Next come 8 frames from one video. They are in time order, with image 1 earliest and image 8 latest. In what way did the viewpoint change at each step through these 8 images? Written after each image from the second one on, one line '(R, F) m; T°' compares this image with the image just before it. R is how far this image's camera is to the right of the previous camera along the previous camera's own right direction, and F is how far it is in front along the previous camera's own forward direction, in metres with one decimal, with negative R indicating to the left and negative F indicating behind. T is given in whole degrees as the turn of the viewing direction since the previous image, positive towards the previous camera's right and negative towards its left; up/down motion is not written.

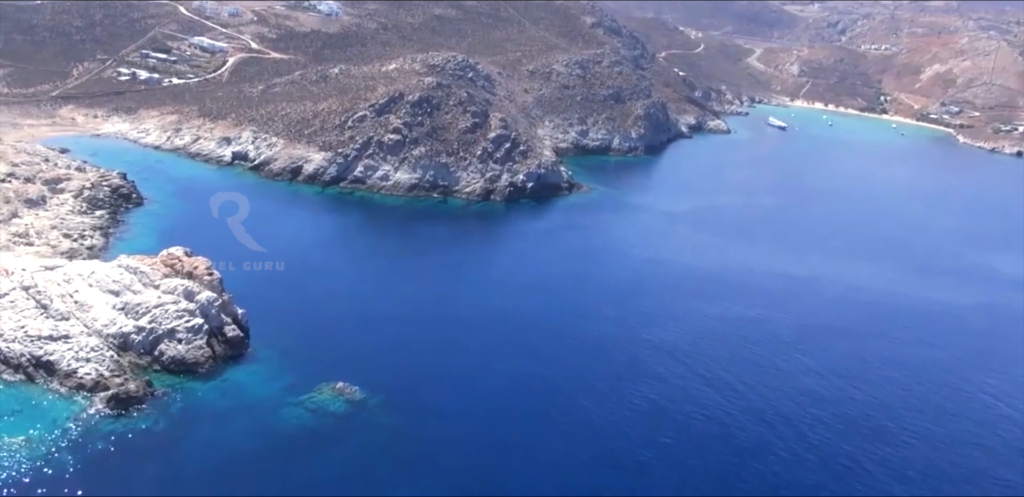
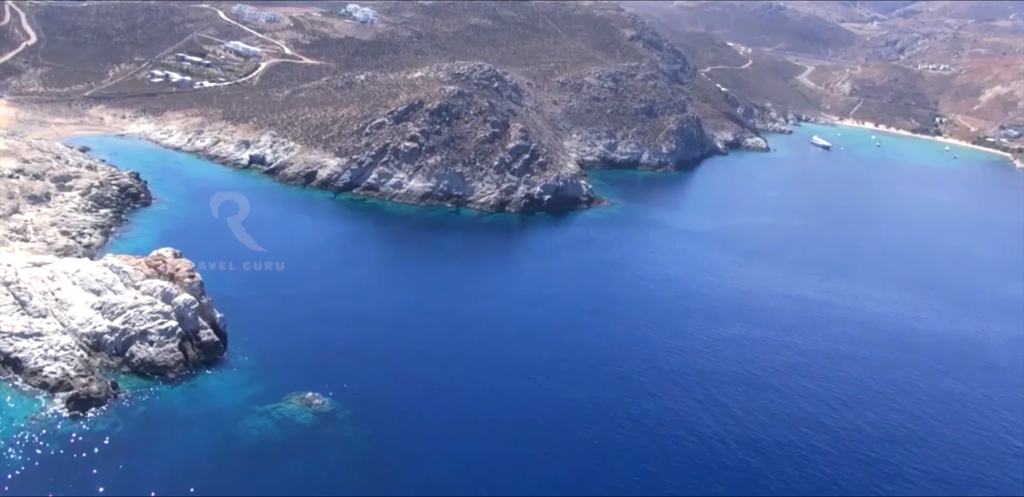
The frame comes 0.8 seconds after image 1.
(+3.5, +1.6) m; -3°
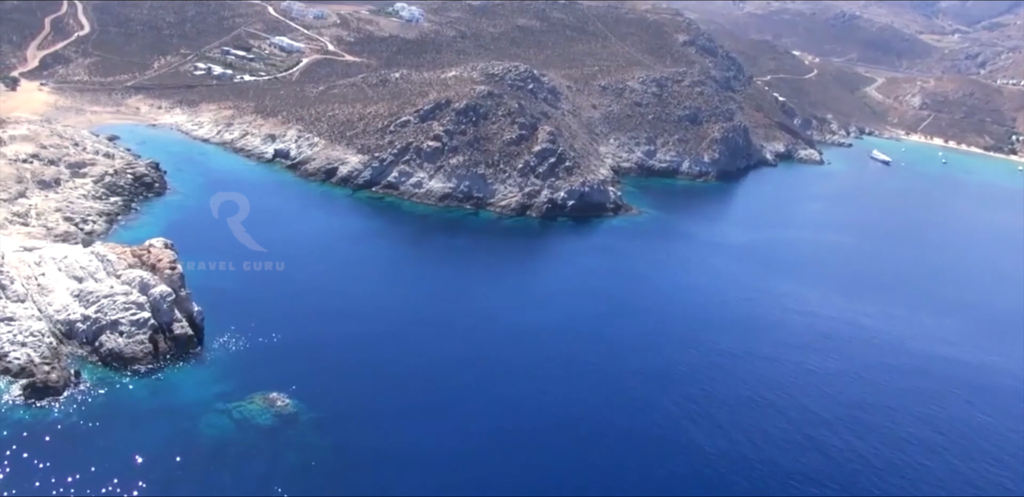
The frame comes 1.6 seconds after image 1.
(+4.1, +2.1) m; -4°
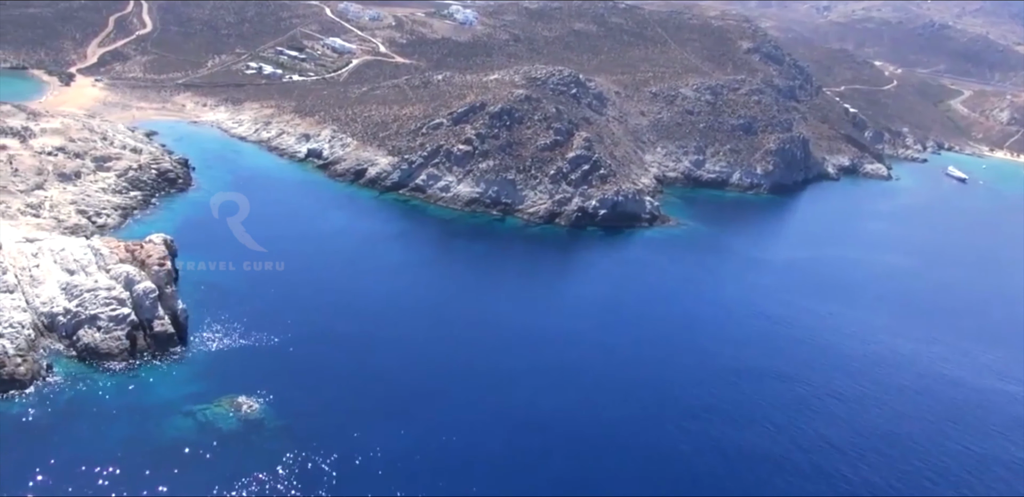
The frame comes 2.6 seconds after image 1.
(+4.4, +2.3) m; -5°
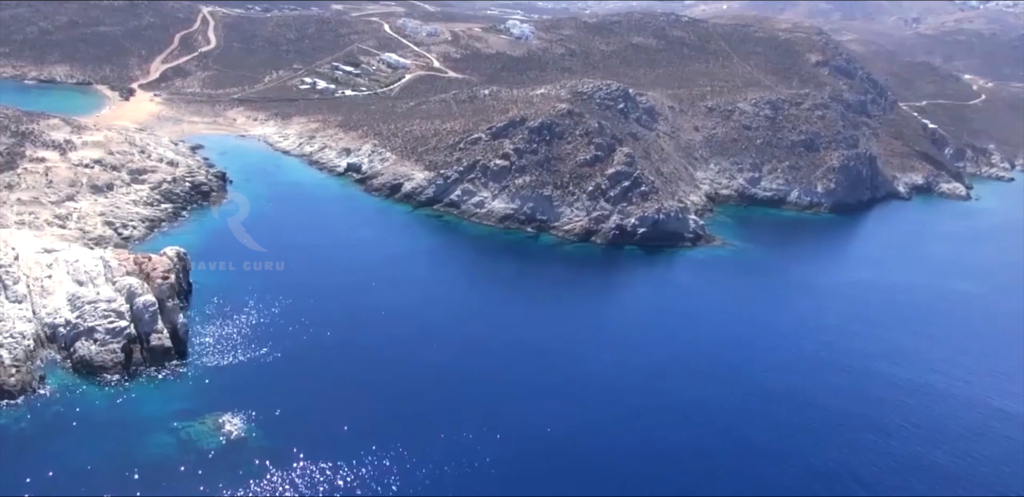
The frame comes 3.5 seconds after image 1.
(+3.9, +2.0) m; -5°
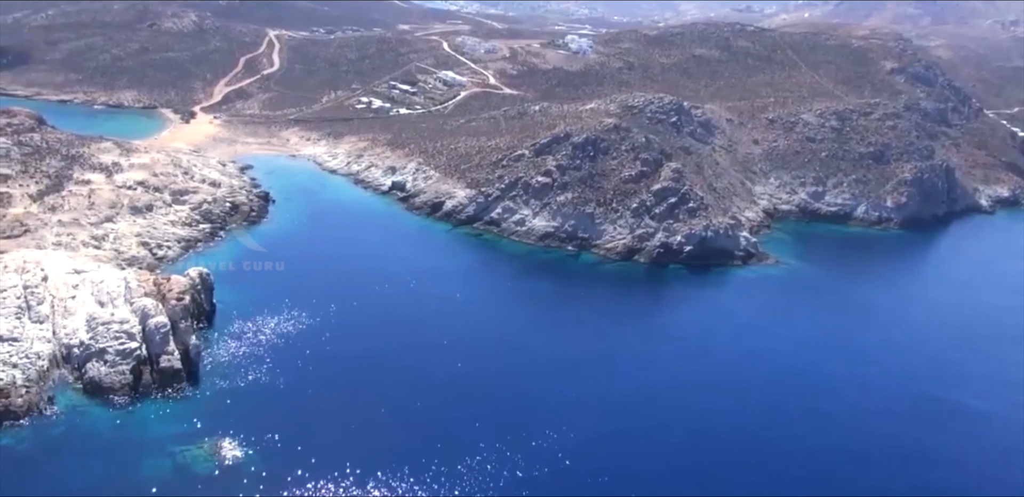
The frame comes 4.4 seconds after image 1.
(+3.6, +1.8) m; -6°
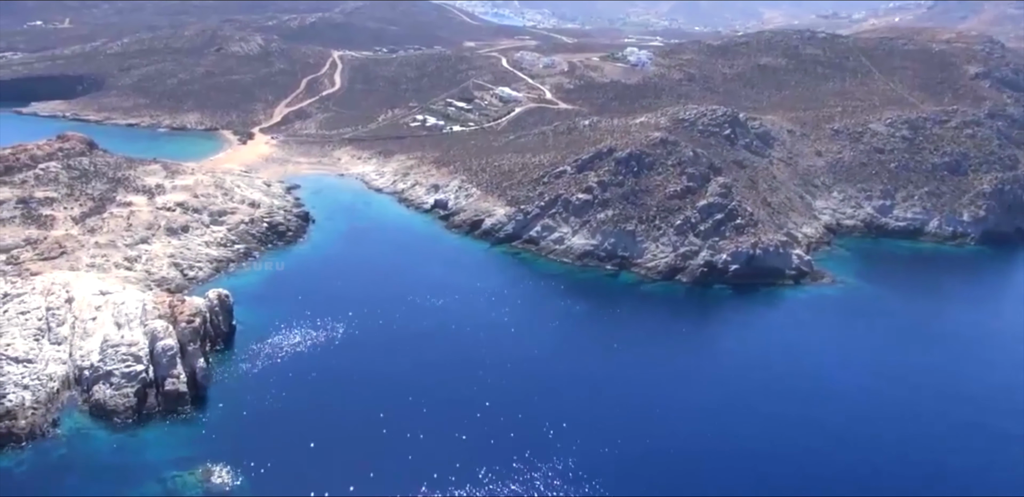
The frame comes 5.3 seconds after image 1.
(+4.0, +1.9) m; -6°
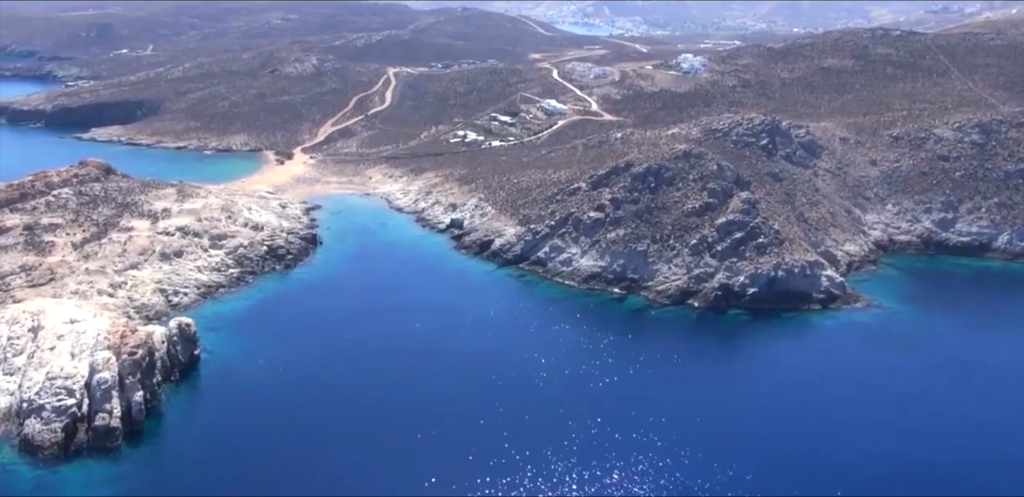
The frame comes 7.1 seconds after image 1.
(+8.2, +3.7) m; -7°
